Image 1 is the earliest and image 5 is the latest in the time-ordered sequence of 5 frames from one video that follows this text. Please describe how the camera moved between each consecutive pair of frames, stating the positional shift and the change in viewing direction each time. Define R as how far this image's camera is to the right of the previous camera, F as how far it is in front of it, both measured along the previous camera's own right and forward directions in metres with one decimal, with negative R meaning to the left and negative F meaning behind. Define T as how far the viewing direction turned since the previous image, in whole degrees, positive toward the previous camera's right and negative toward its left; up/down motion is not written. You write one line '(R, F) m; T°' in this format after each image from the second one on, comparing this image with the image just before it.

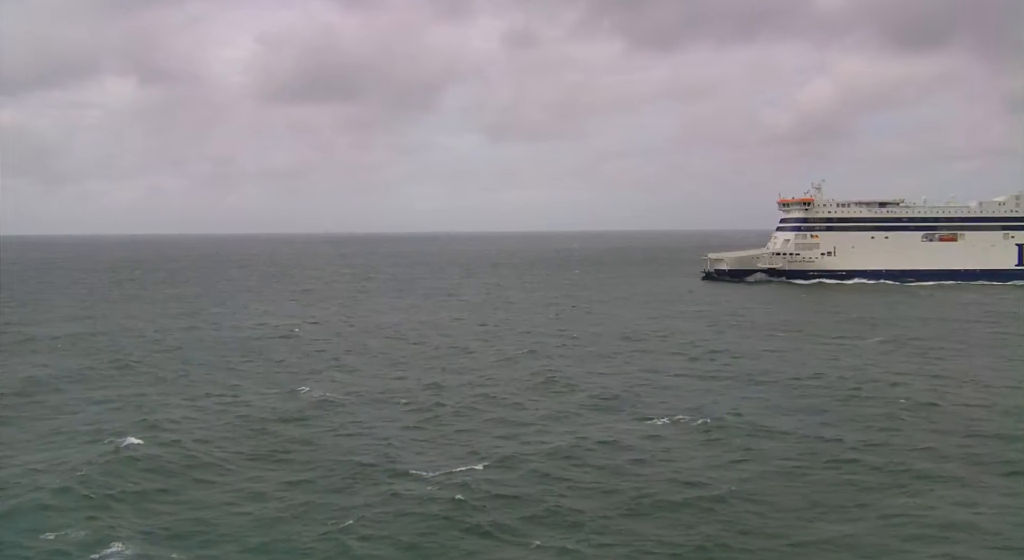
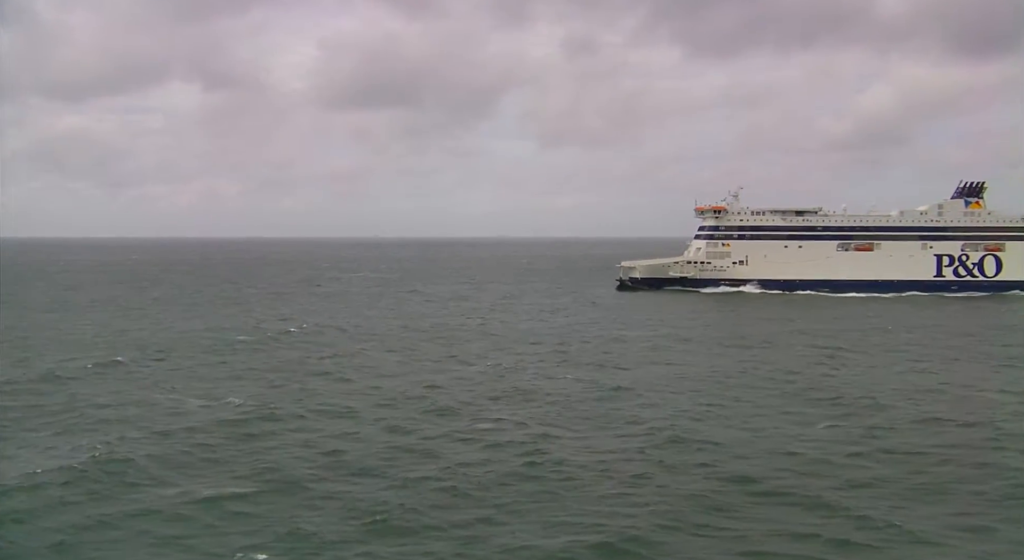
(+5.9, +0.9) m; -3°
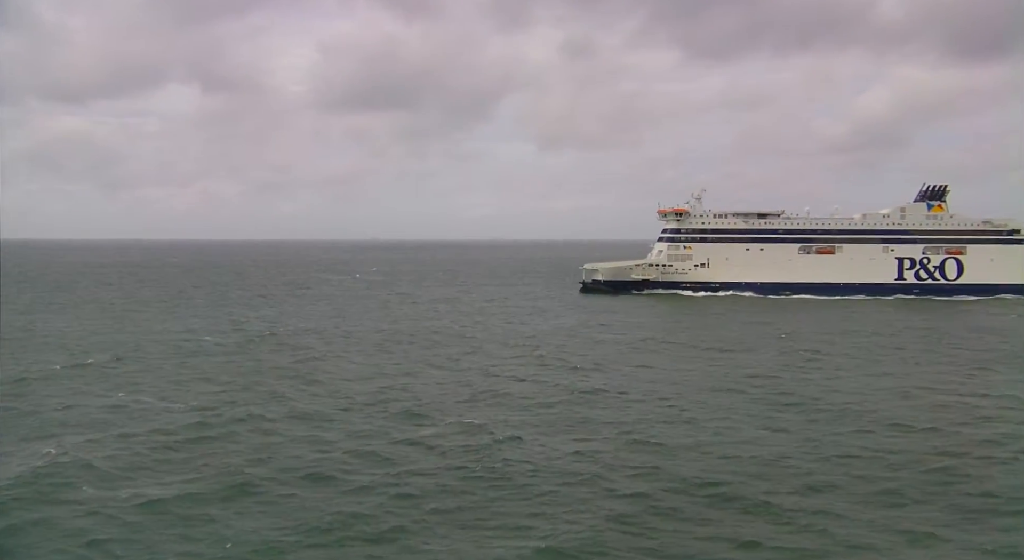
(+1.5, +0.2) m; 0°
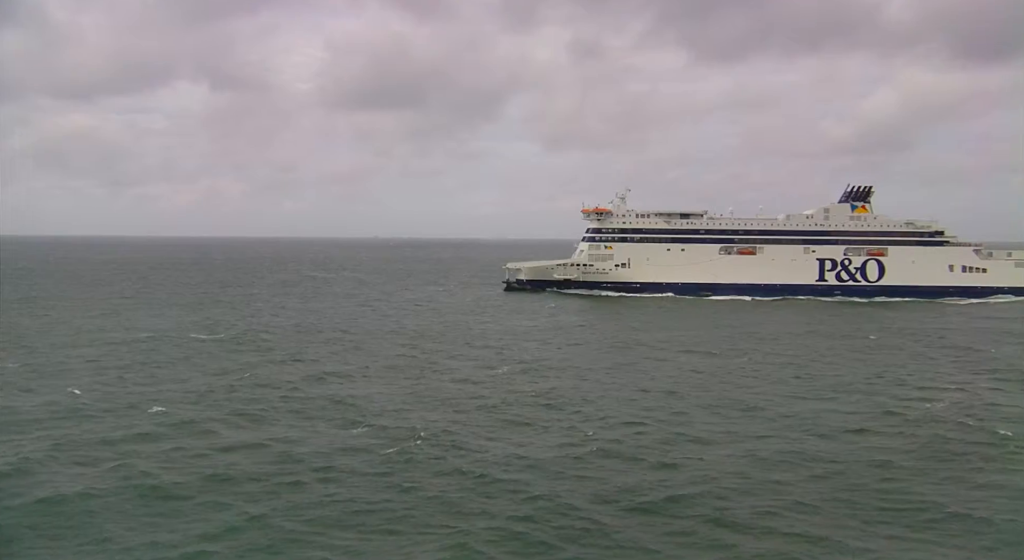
(+3.3, +0.5) m; 0°
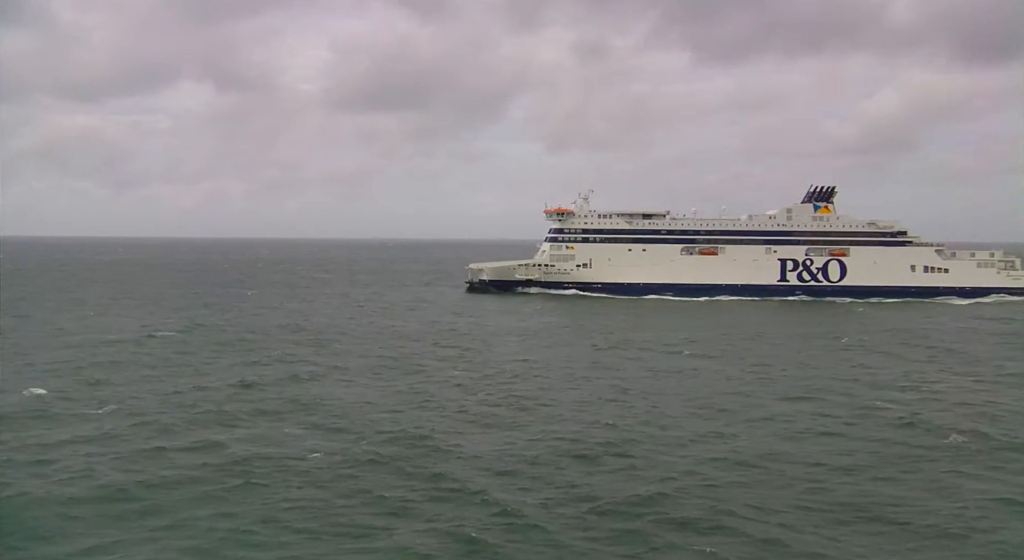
(+1.5, +0.2) m; 0°
